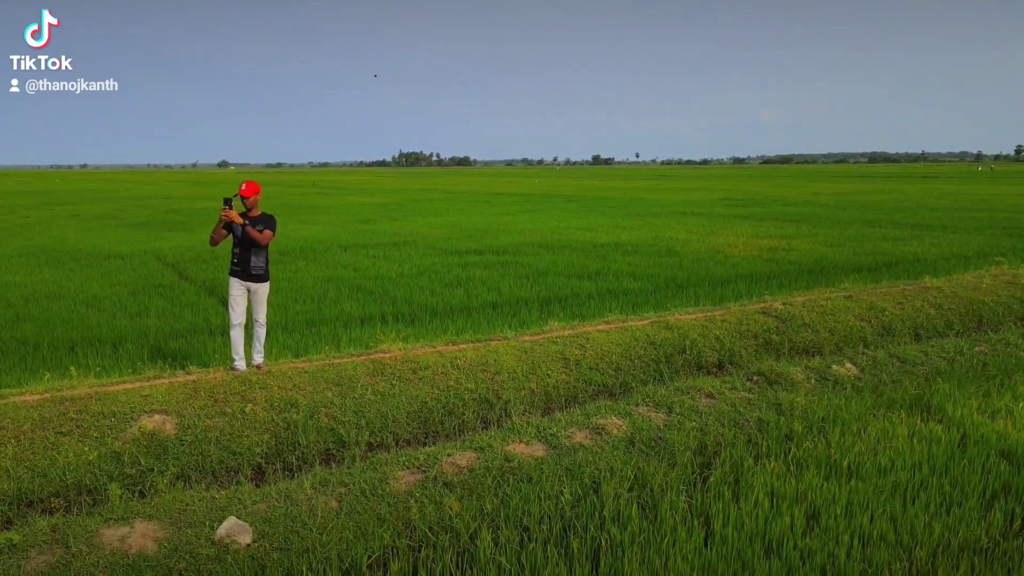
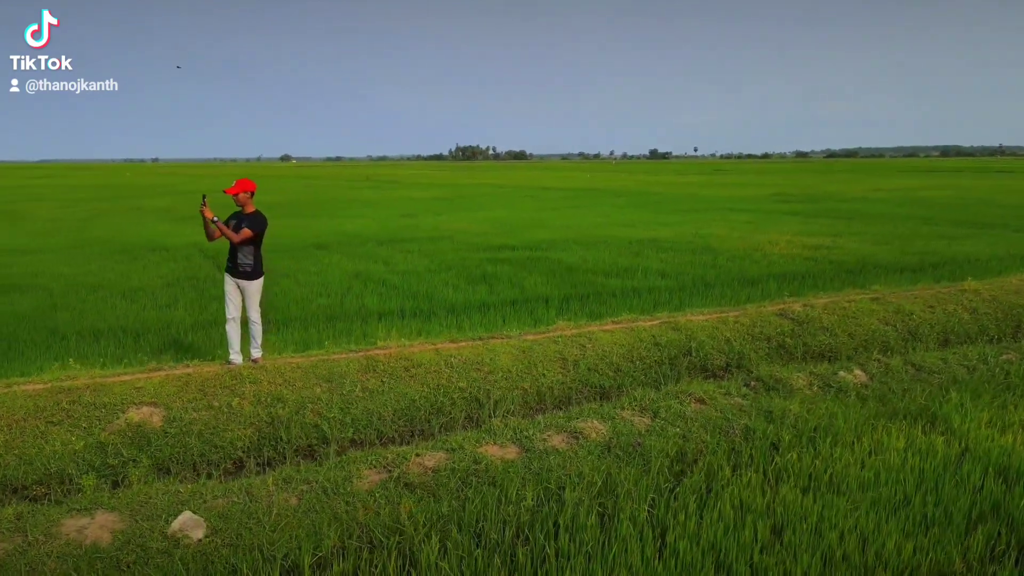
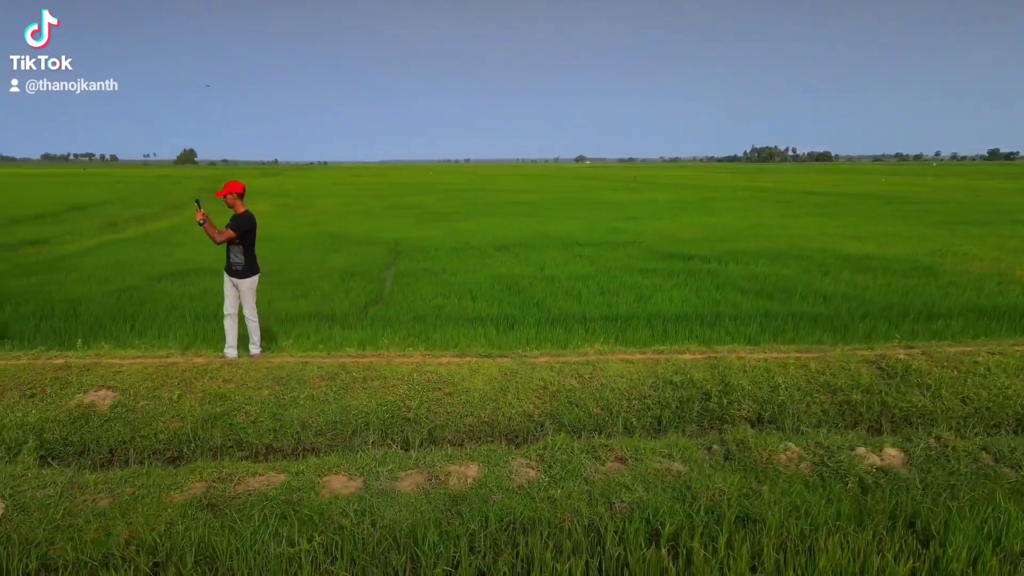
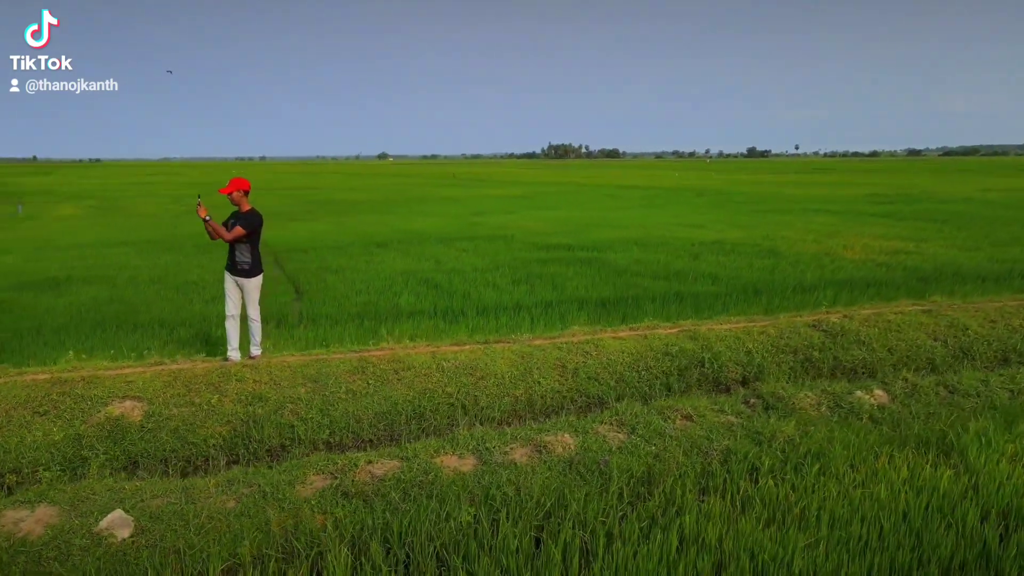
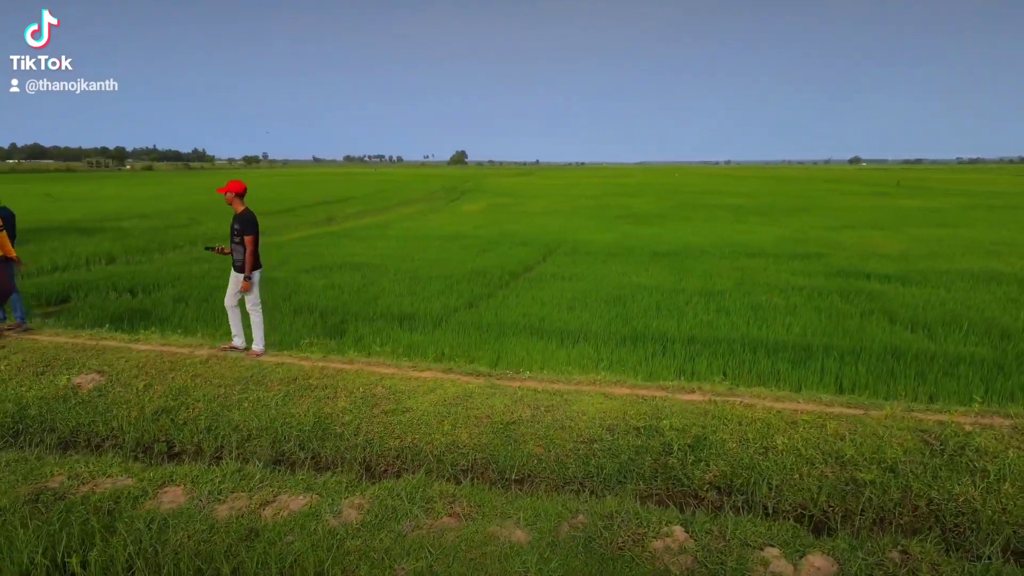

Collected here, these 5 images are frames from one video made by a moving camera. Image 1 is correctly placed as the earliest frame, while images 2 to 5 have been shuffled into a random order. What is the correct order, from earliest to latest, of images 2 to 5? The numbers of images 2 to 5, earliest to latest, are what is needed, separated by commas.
2, 4, 3, 5
